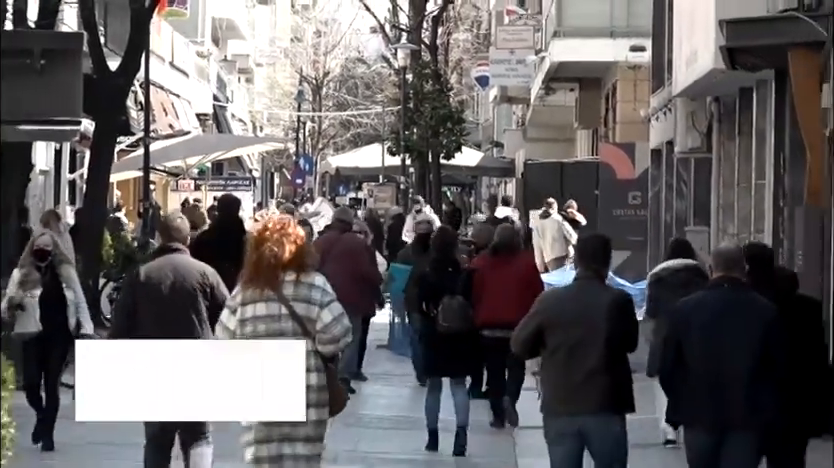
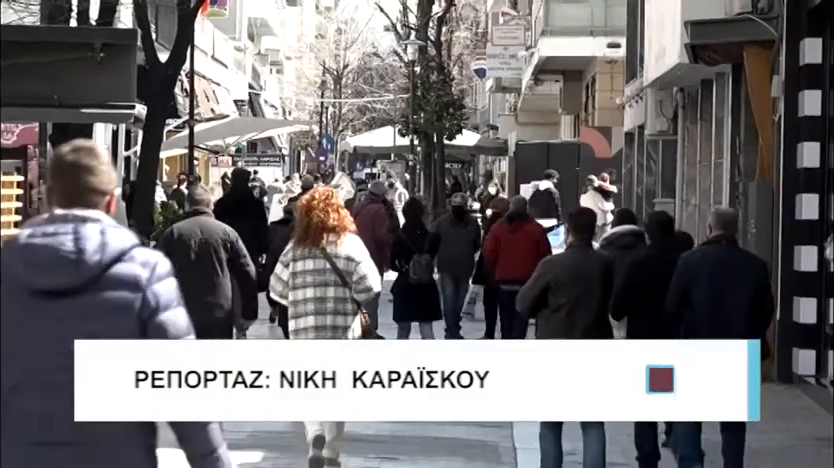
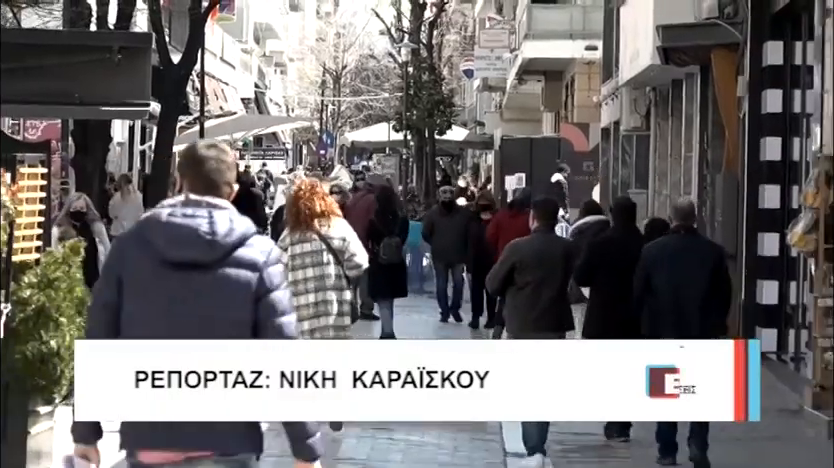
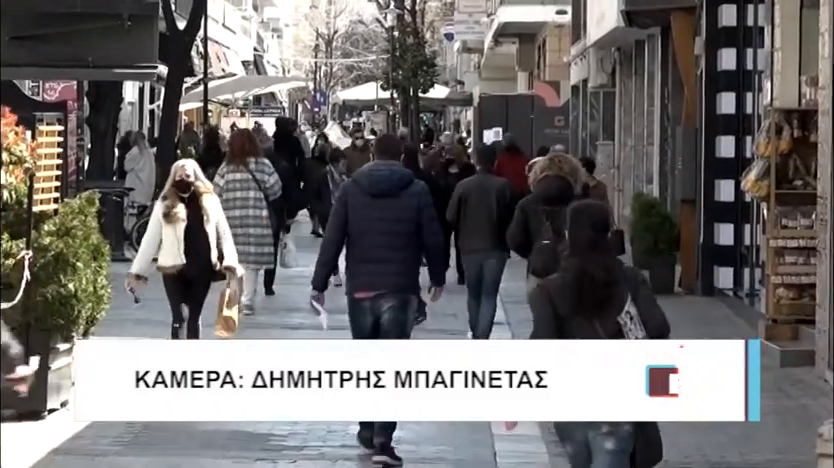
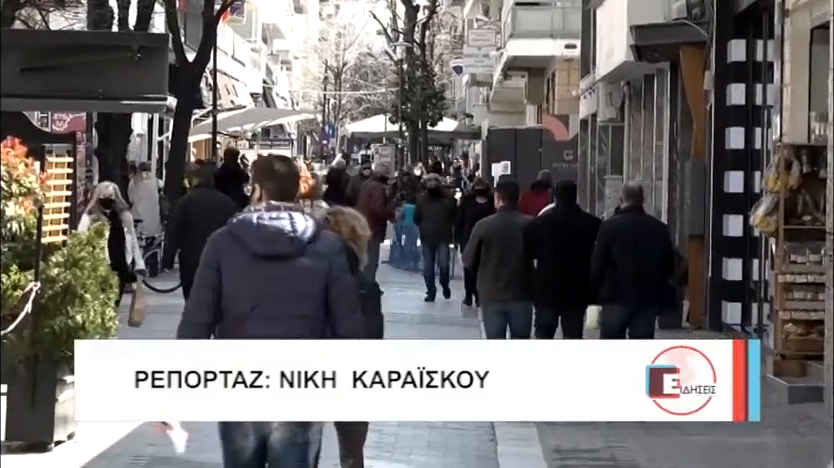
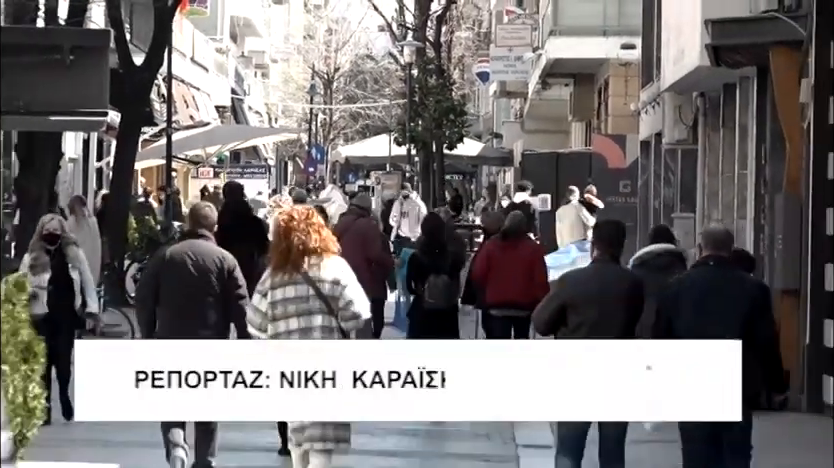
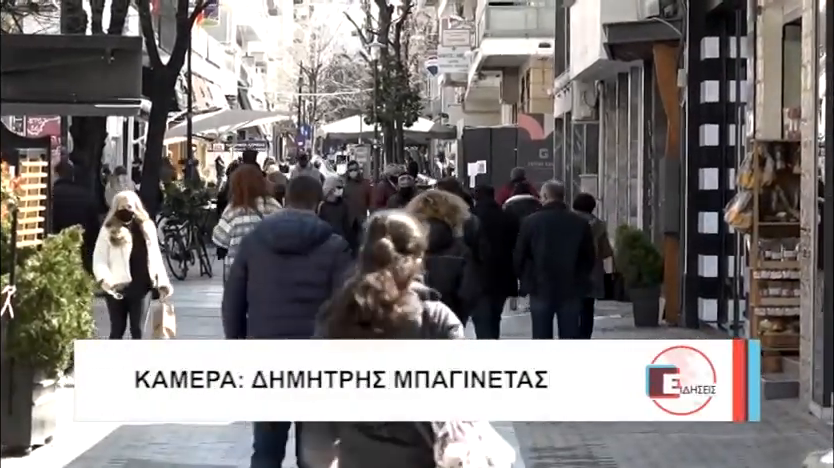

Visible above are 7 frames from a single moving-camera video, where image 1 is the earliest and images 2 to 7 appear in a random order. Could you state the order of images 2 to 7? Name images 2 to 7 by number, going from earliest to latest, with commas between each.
6, 2, 3, 5, 7, 4
